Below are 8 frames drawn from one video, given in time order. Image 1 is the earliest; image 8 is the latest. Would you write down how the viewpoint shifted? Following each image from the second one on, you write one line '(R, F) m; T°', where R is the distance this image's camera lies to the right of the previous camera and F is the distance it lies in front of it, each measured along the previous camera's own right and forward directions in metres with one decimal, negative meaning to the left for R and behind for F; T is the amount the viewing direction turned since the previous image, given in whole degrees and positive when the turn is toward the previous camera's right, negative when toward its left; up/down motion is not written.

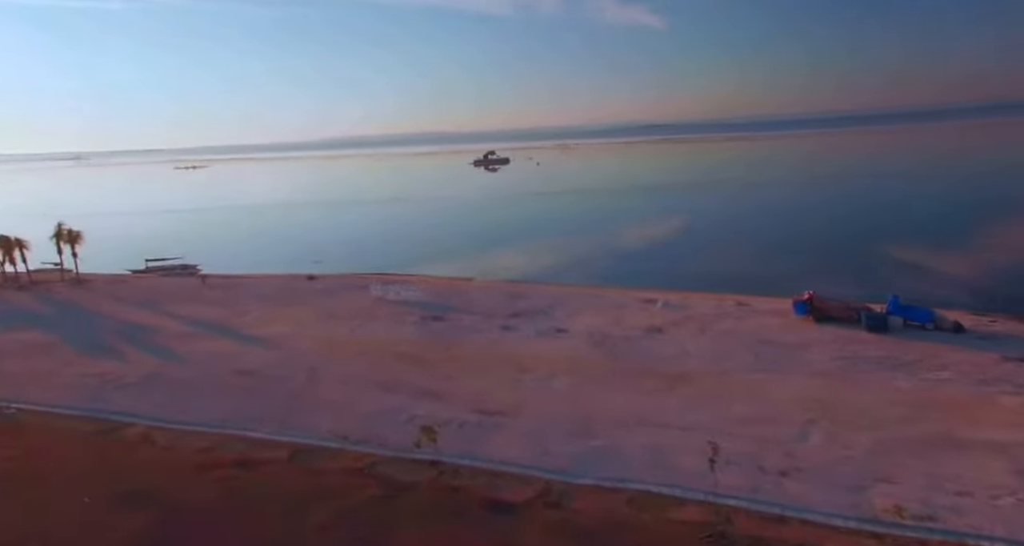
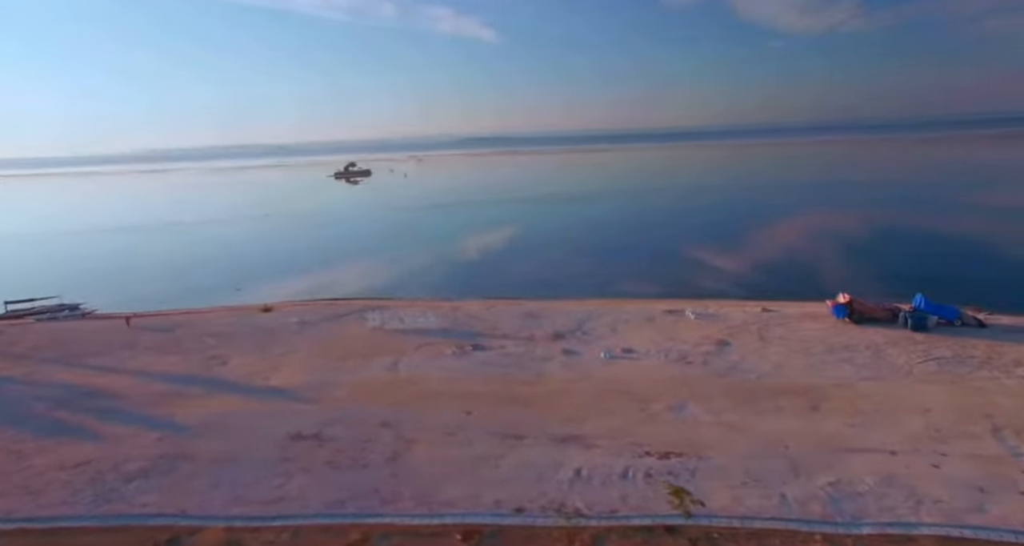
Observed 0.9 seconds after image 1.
(-4.1, +1.9) m; +12°
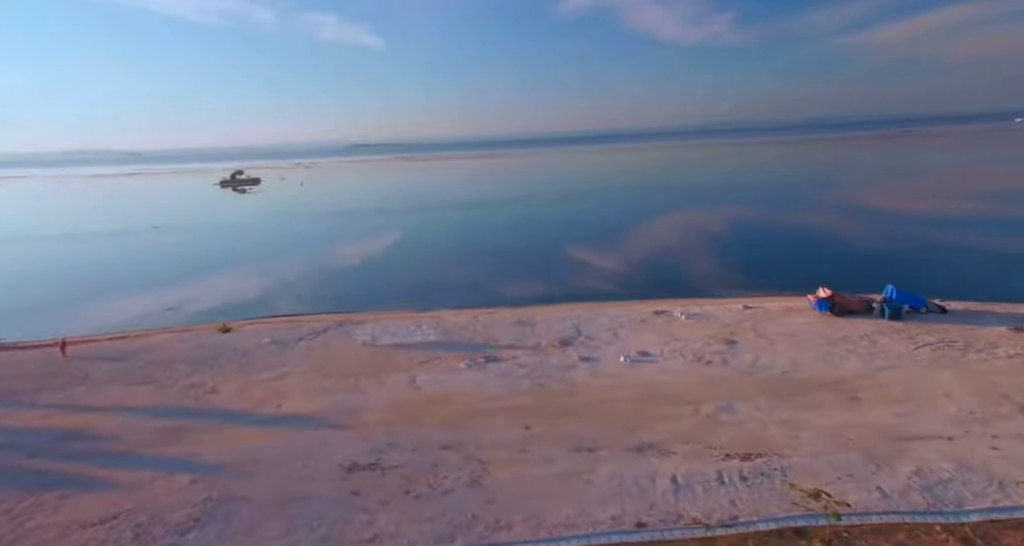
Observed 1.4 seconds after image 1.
(-2.4, +0.5) m; +9°
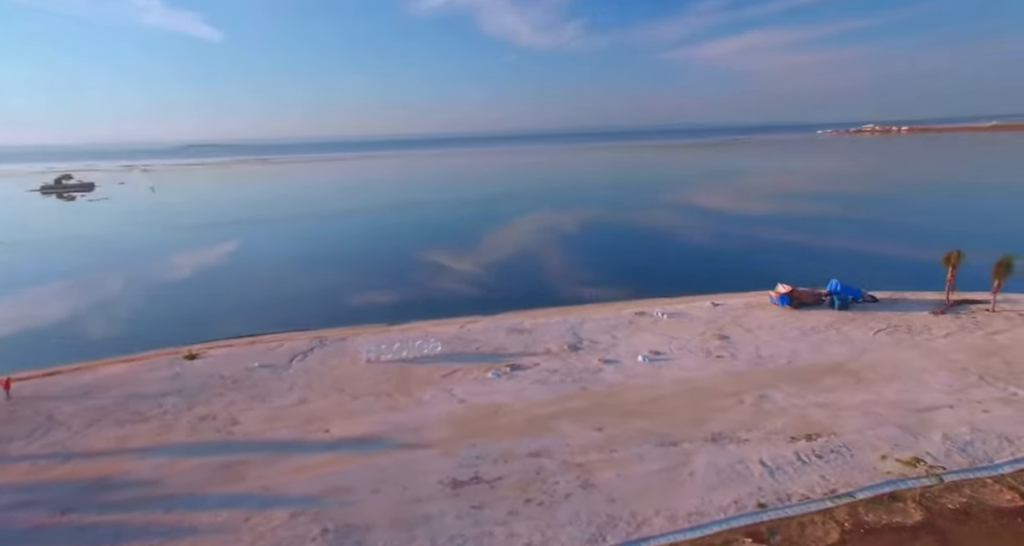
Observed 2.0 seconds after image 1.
(-2.9, 0.0) m; +10°
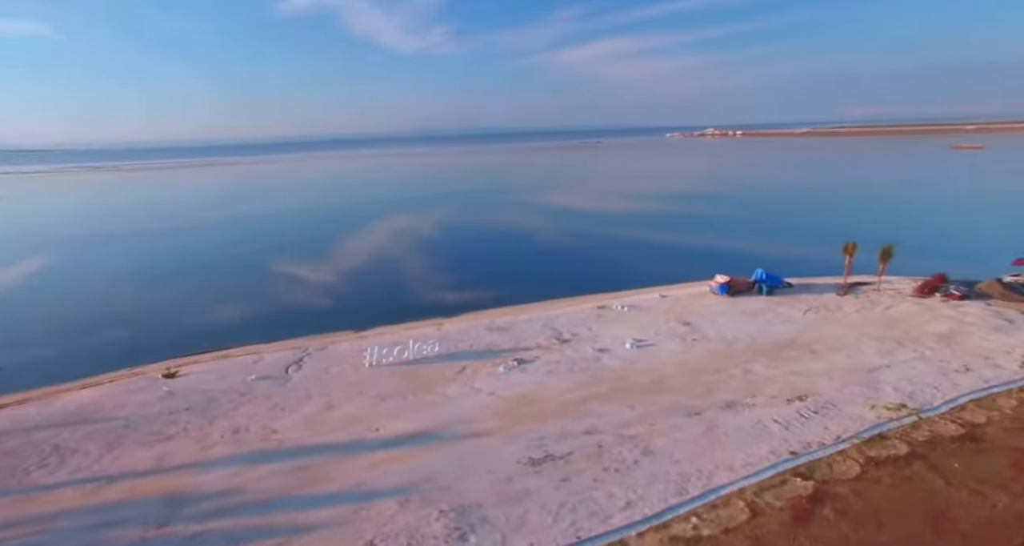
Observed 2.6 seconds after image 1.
(-2.8, -0.7) m; +11°
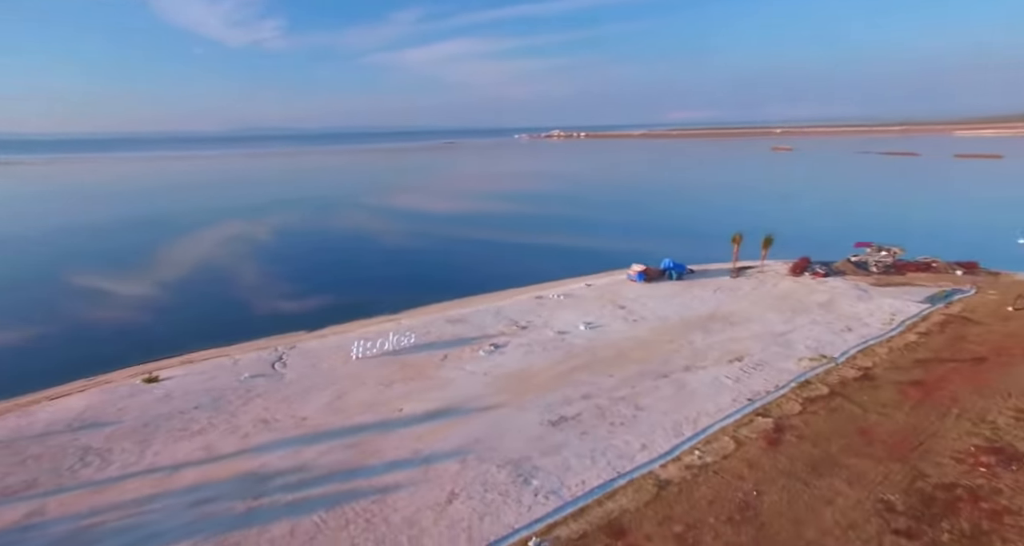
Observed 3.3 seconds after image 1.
(-2.7, -1.3) m; +12°
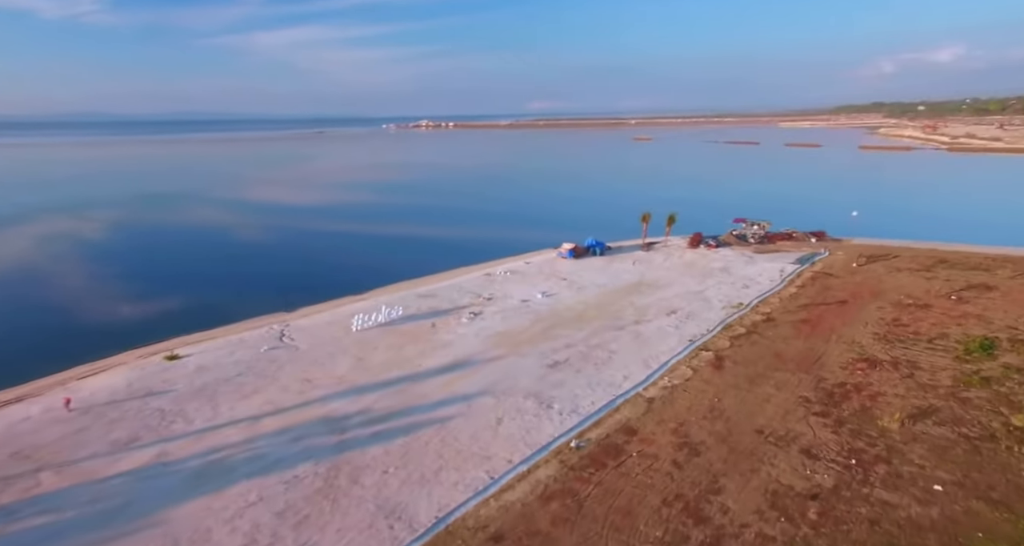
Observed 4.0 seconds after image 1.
(-2.7, -2.1) m; +11°
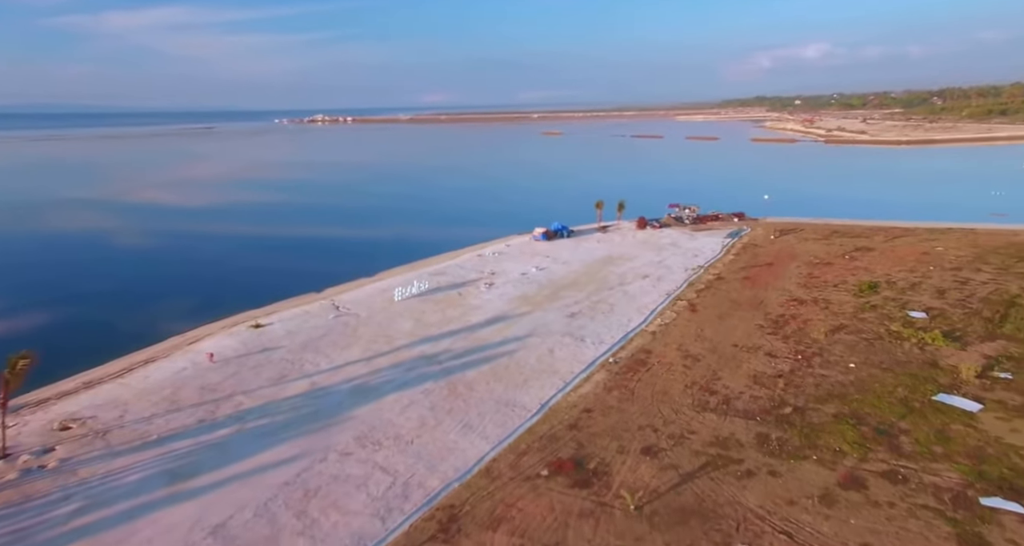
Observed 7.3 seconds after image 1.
(-3.1, -3.2) m; +8°
